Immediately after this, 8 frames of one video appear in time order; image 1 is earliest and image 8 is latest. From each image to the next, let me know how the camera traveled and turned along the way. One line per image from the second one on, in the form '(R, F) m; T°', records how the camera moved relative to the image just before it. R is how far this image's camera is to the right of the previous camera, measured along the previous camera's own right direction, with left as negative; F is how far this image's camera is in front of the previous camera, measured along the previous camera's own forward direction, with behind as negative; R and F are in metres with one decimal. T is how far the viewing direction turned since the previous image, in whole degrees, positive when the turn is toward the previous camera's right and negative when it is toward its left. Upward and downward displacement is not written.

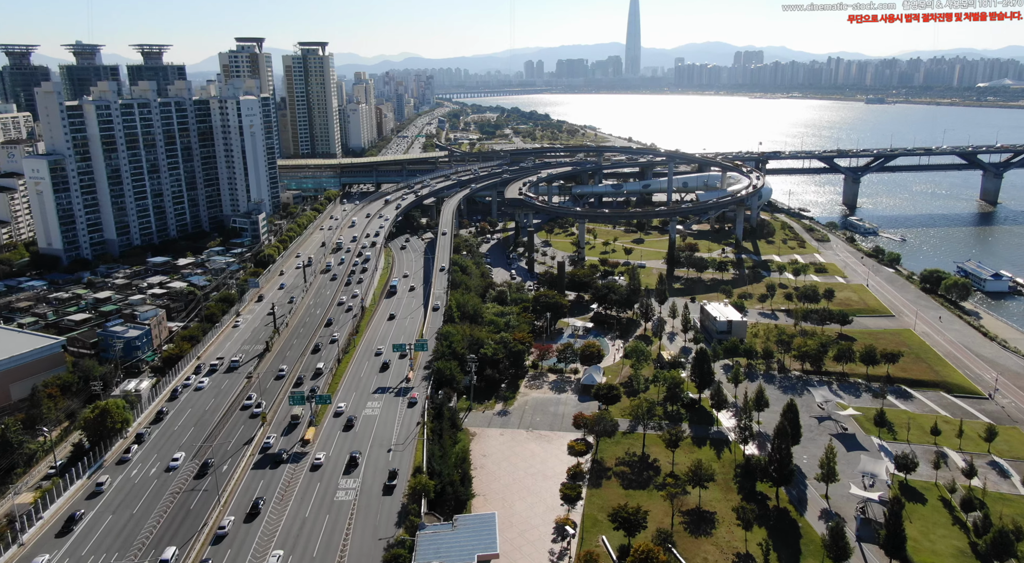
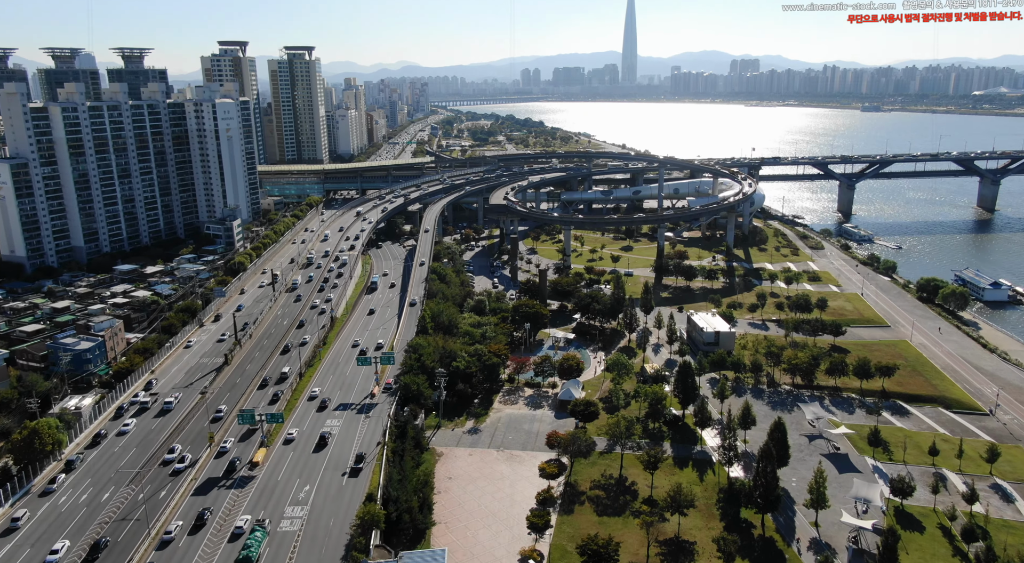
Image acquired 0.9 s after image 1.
(+1.3, +1.9) m; 0°
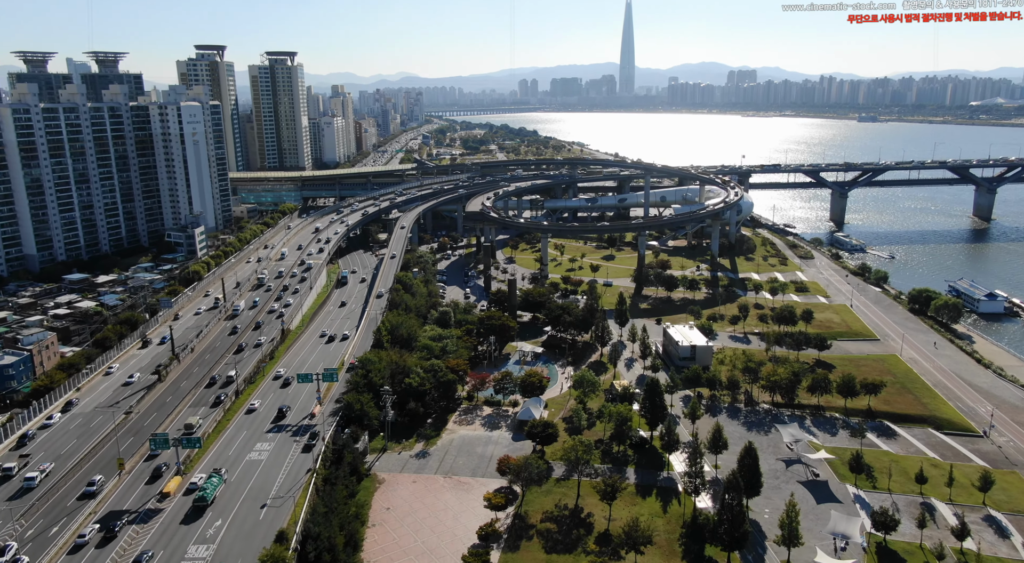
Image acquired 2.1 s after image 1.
(+2.1, +2.4) m; 0°
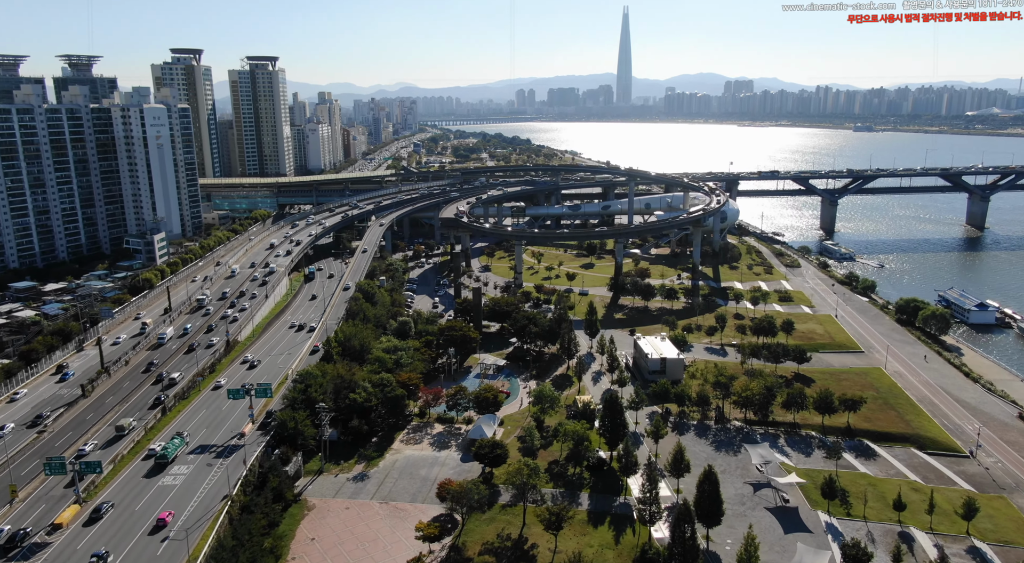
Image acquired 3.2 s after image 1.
(+2.2, +2.1) m; 0°
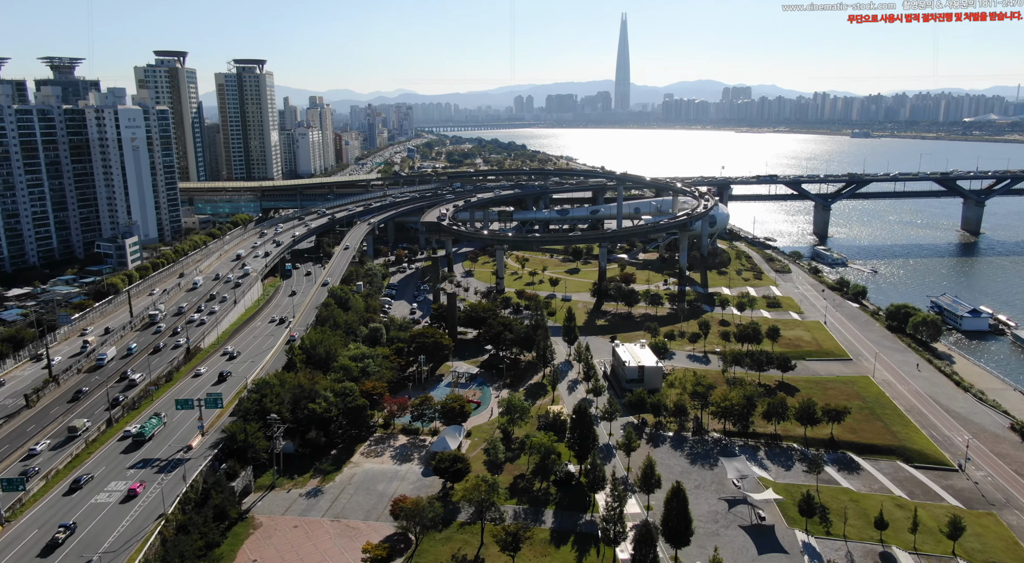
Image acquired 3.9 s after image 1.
(+1.5, +1.3) m; 0°
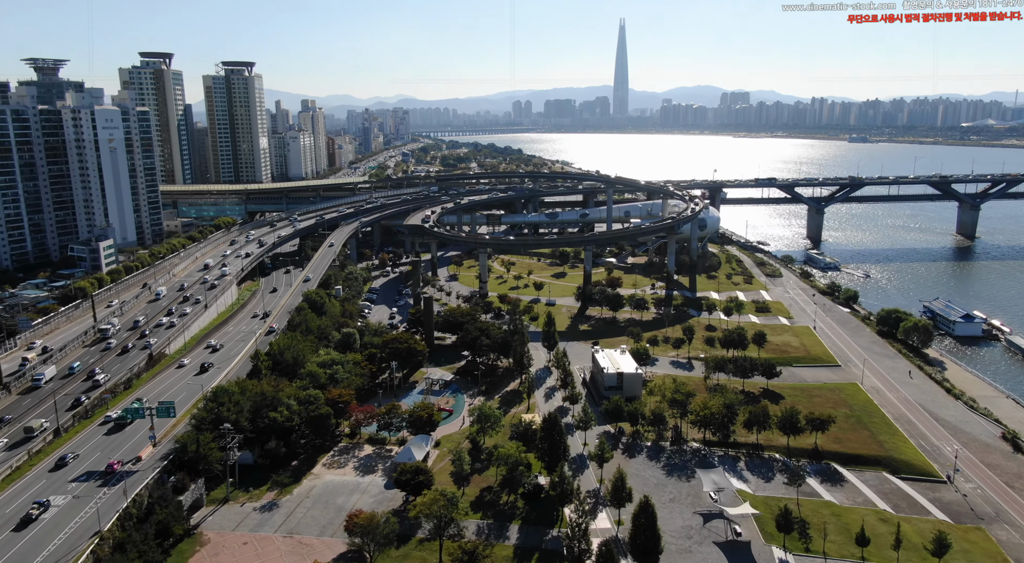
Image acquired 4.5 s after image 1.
(+1.3, +1.1) m; 0°
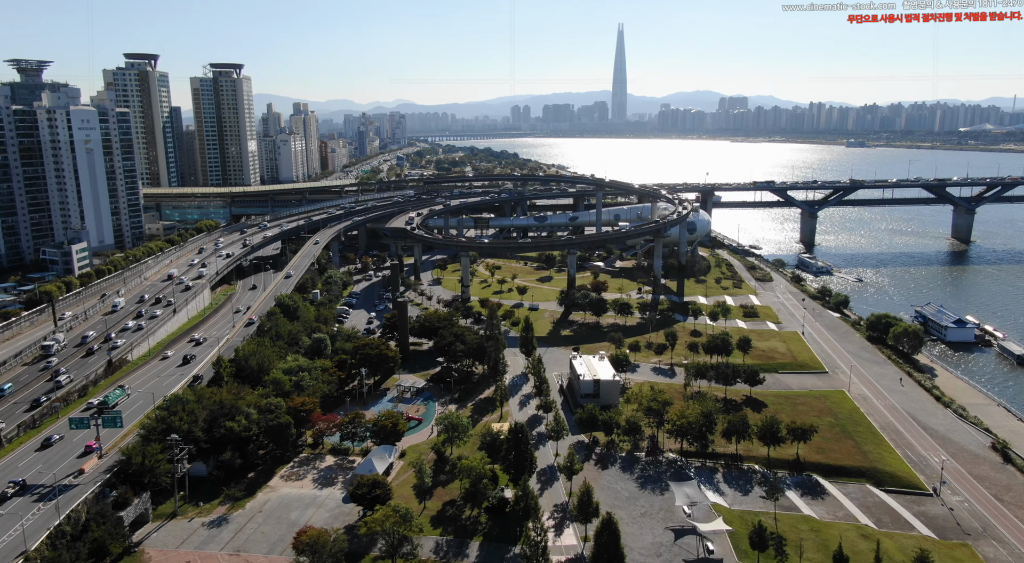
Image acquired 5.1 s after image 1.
(+1.3, +1.1) m; 0°
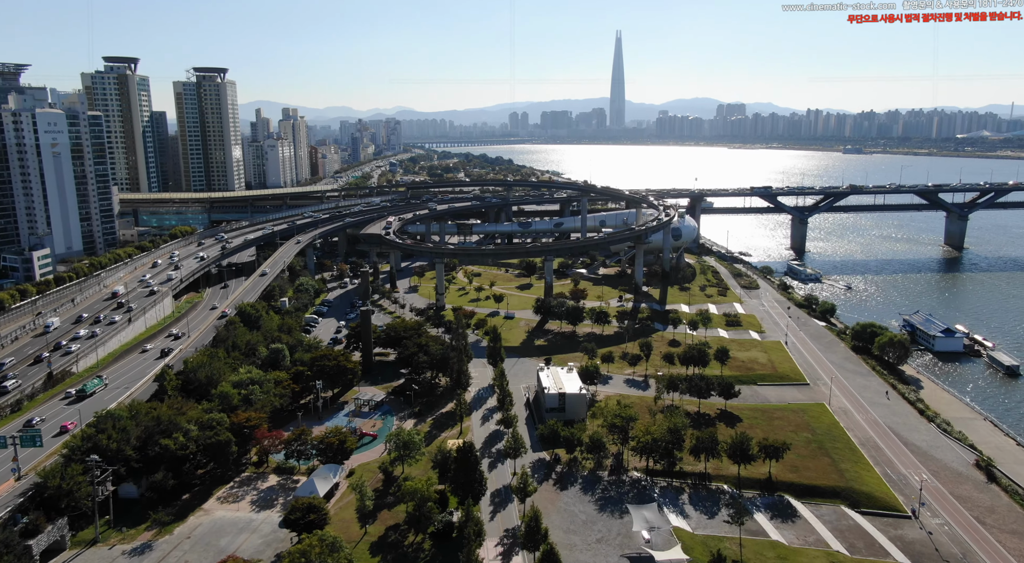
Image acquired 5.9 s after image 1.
(+1.8, +1.5) m; 0°
